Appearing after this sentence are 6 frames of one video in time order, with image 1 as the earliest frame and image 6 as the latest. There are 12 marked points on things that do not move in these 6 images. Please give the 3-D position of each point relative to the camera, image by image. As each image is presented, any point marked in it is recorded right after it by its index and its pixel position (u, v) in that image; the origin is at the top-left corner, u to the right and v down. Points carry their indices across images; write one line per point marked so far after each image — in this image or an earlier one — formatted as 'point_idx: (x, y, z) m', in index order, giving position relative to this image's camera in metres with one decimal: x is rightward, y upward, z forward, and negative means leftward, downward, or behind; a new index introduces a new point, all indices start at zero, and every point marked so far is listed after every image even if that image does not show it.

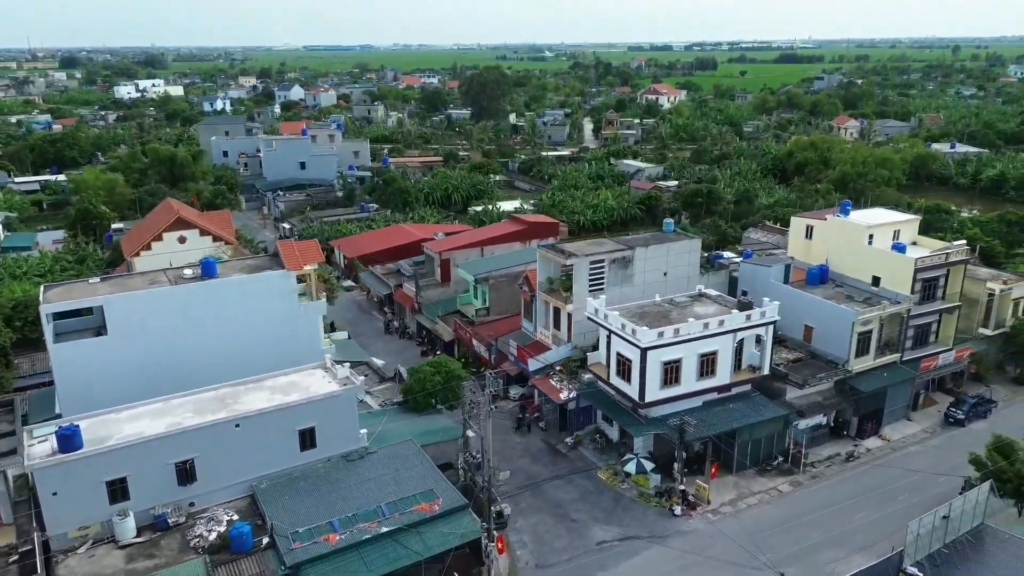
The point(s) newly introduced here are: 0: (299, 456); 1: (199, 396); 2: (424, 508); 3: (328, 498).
0: (-5.9, -4.6, +19.9) m
1: (-8.5, -3.0, +19.9) m
2: (-2.2, -5.6, +18.4) m
3: (-4.8, -5.4, +18.8) m
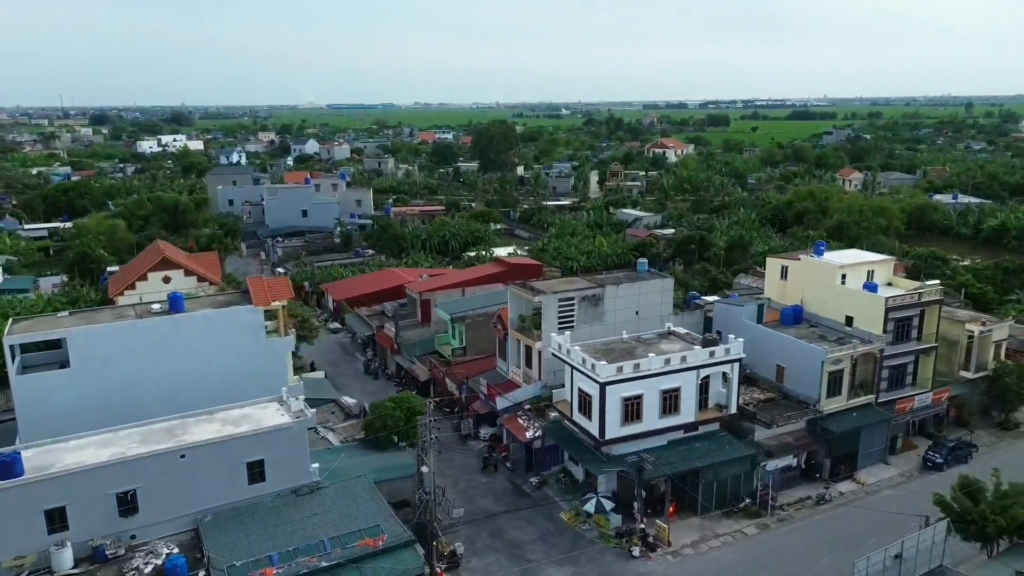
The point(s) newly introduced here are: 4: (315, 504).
0: (-7.2, -5.4, +19.6) m
1: (-9.9, -3.8, +19.8) m
2: (-3.6, -6.3, +18.0) m
3: (-6.1, -6.2, +18.4) m
4: (-5.3, -5.8, +19.7) m
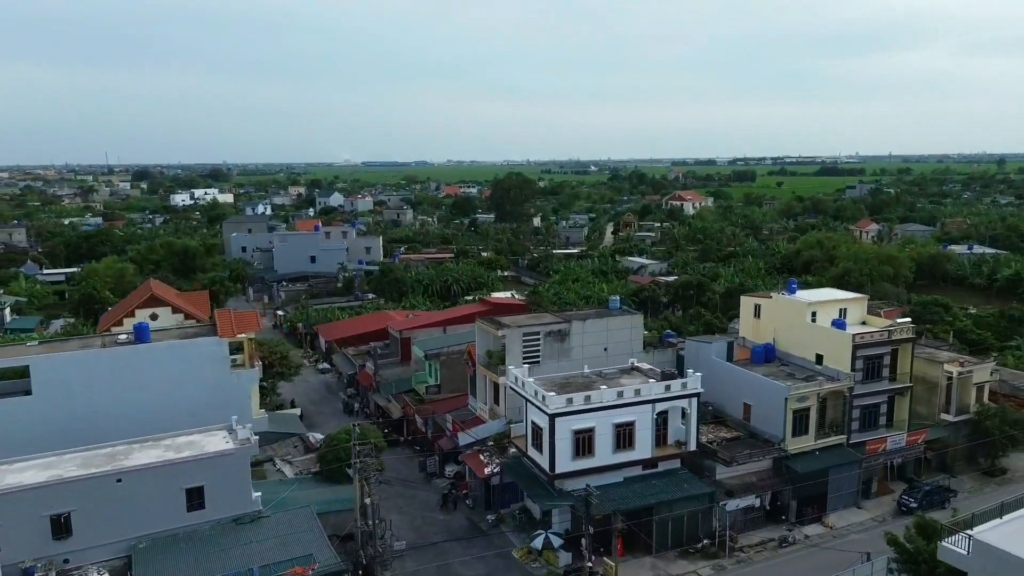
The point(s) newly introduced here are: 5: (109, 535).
0: (-8.8, -6.1, +19.5) m
1: (-11.4, -4.5, +19.9) m
2: (-5.2, -6.9, +17.7) m
3: (-7.8, -6.8, +18.2) m
4: (-6.9, -6.5, +19.5) m
5: (-10.3, -6.3, +18.6) m
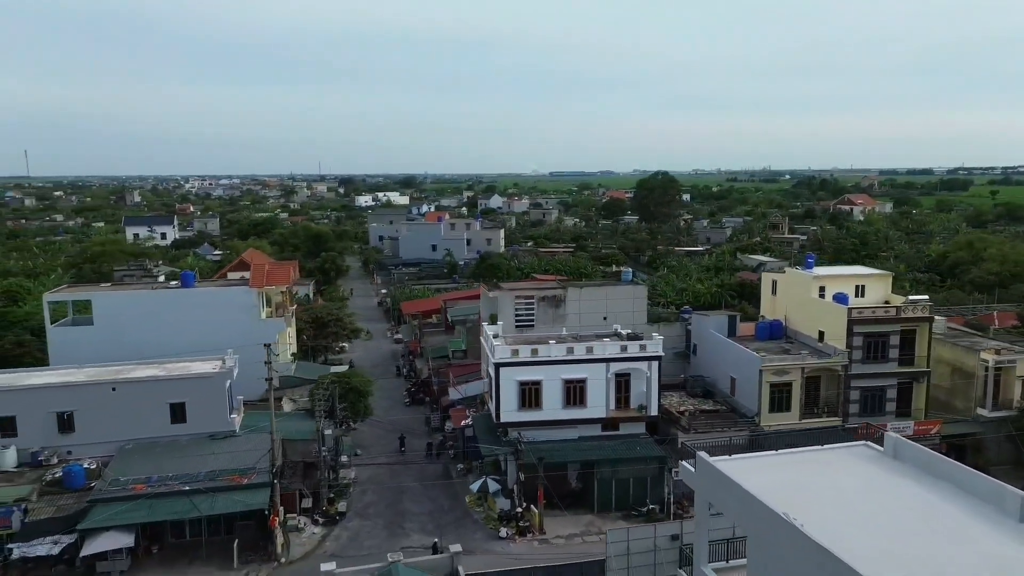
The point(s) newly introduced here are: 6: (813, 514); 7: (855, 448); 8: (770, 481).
0: (-10.6, -4.3, +22.4) m
1: (-13.0, -2.6, +23.4) m
2: (-7.6, -5.2, +19.8) m
3: (-9.9, -5.0, +20.9) m
4: (-8.8, -4.8, +22.0) m
5: (-12.3, -4.4, +22.0) m
6: (+3.9, -2.9, +9.3) m
7: (+5.4, -2.5, +11.4) m
8: (+3.6, -2.7, +10.2) m
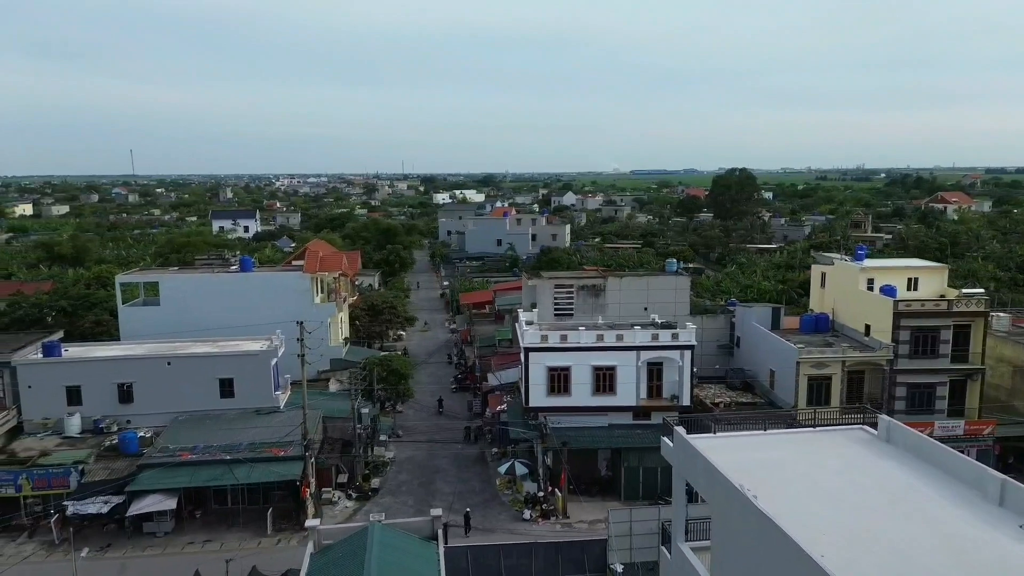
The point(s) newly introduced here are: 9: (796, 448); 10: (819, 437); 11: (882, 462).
0: (-9.6, -3.7, +23.7) m
1: (-11.9, -1.9, +25.0) m
2: (-6.9, -4.7, +20.9) m
3: (-9.1, -4.4, +22.2) m
4: (-7.9, -4.2, +23.1) m
5: (-11.4, -3.8, +23.5) m
6: (+3.4, -2.6, +9.2) m
7: (+5.1, -2.2, +11.0) m
8: (+3.3, -2.4, +10.1) m
9: (+4.1, -2.3, +10.5) m
10: (+4.6, -2.2, +10.9) m
11: (+5.1, -2.4, +10.0) m
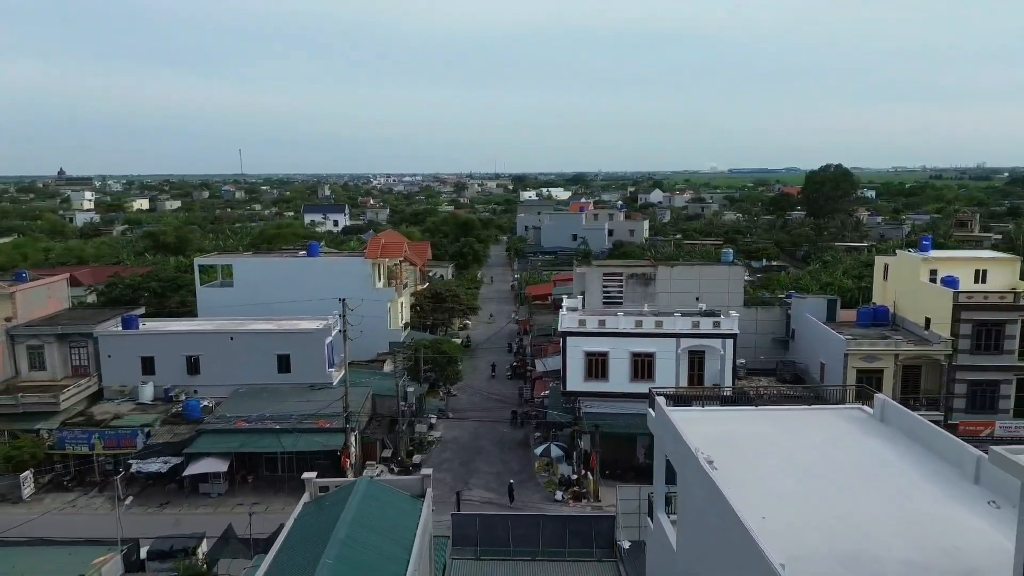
0: (-8.2, -3.0, +25.1) m
1: (-10.2, -1.2, +26.6) m
2: (-5.8, -4.1, +21.9) m
3: (-7.9, -3.8, +23.5) m
4: (-6.5, -3.6, +24.3) m
5: (-10.0, -3.1, +25.1) m
6: (+3.0, -2.2, +9.1) m
7: (+4.9, -1.8, +10.7) m
8: (+3.0, -2.0, +10.0) m
9: (+3.9, -1.9, +10.3) m
10: (+4.4, -1.9, +10.6) m
11: (+4.7, -2.0, +9.7) m
